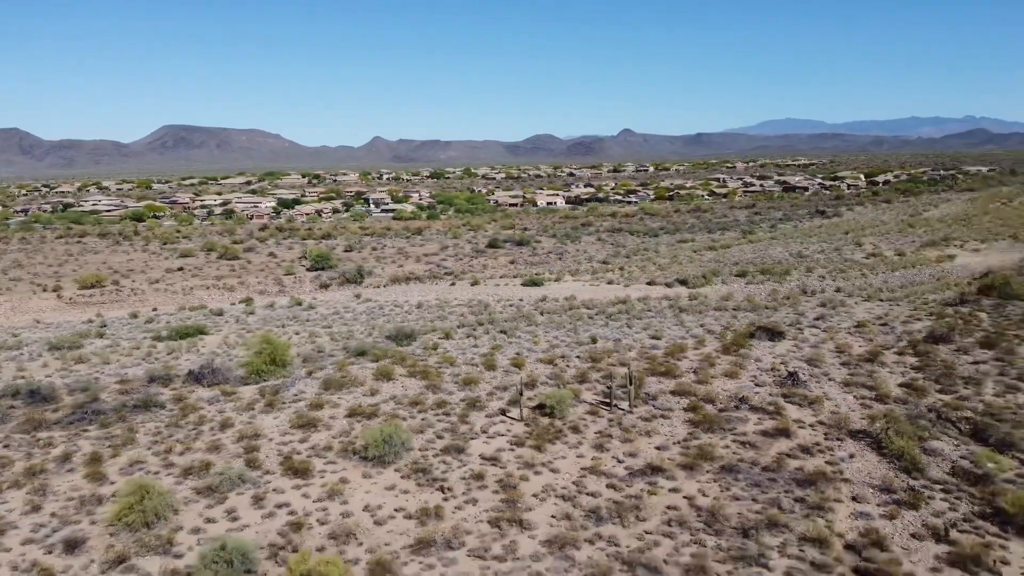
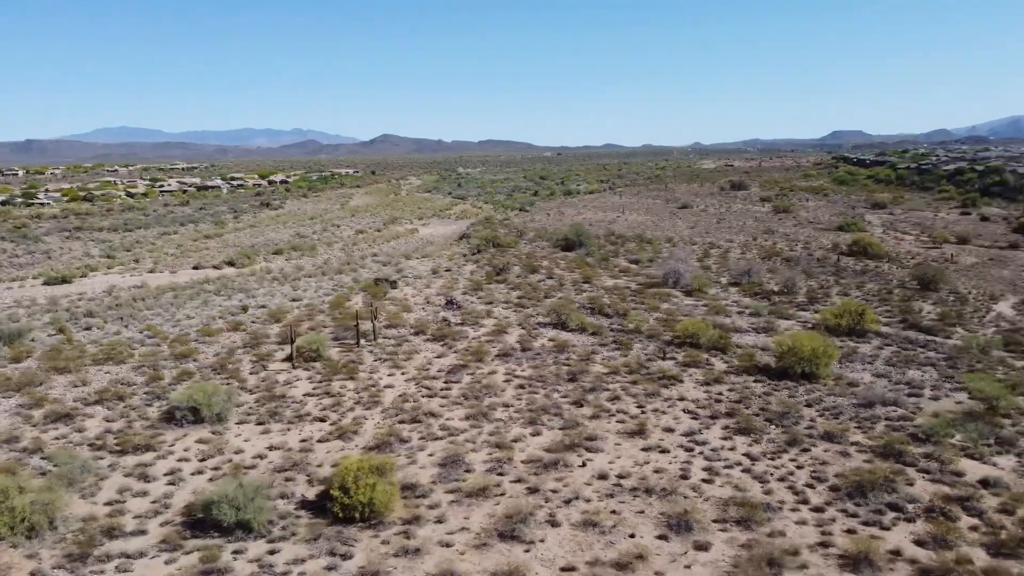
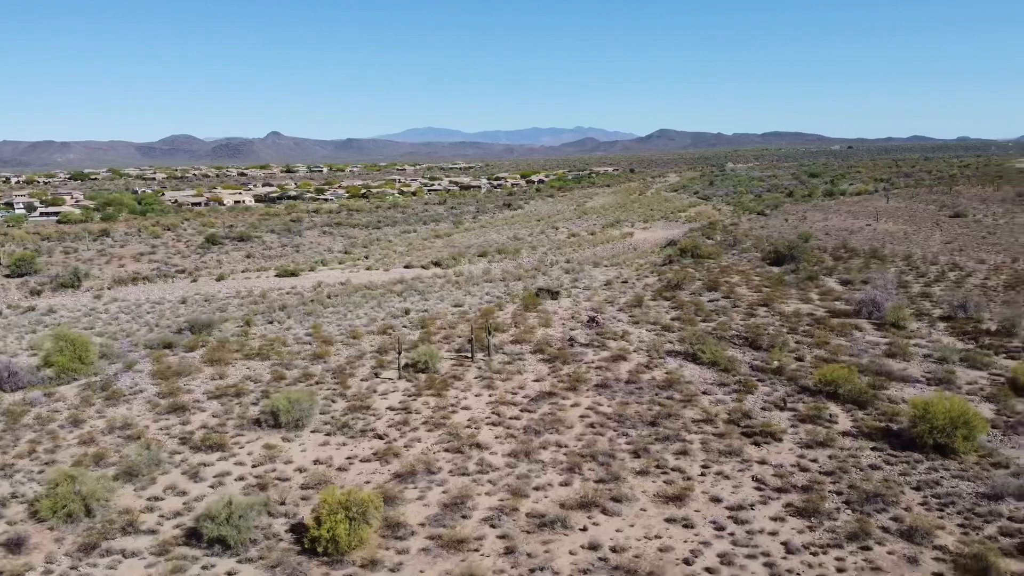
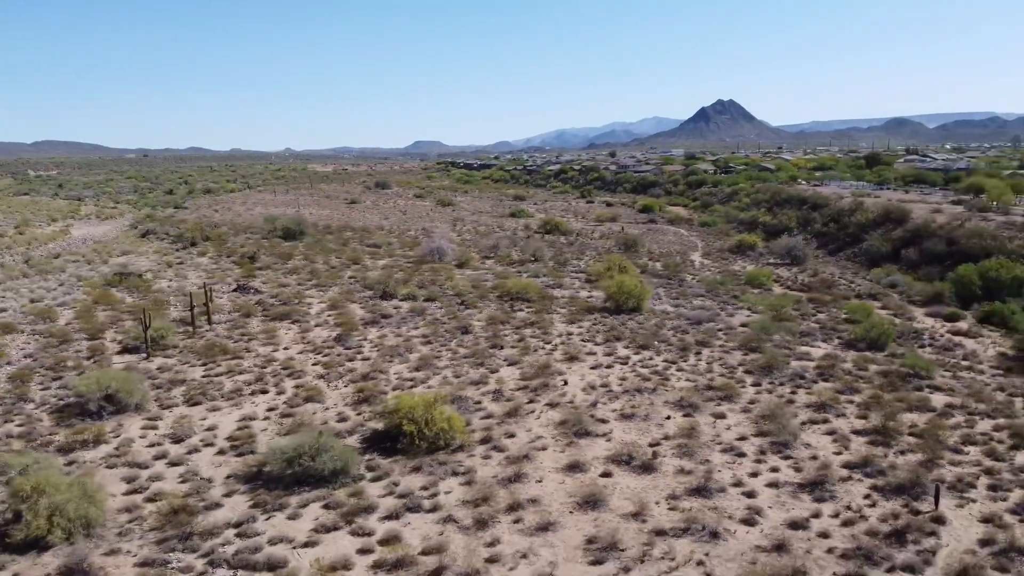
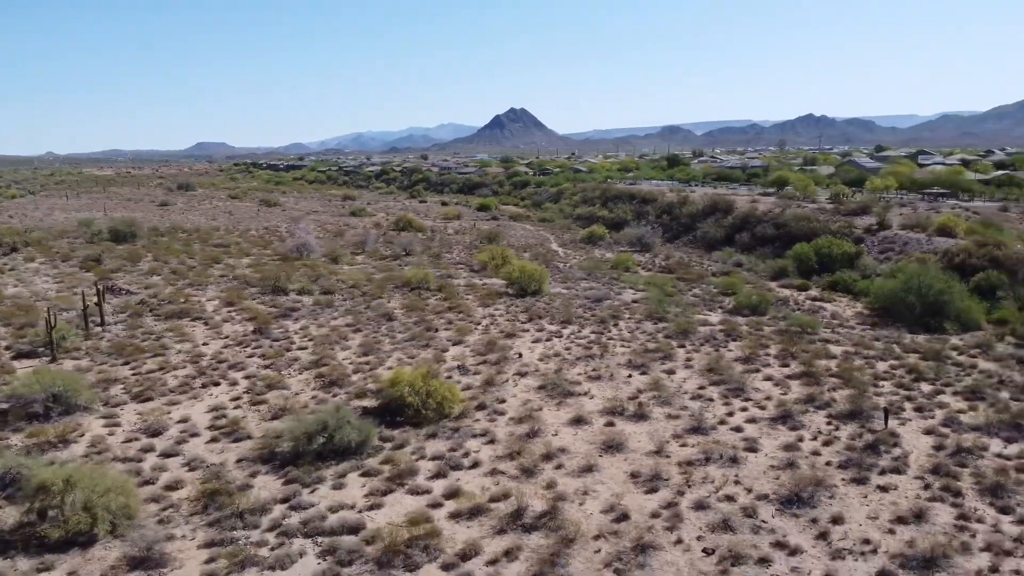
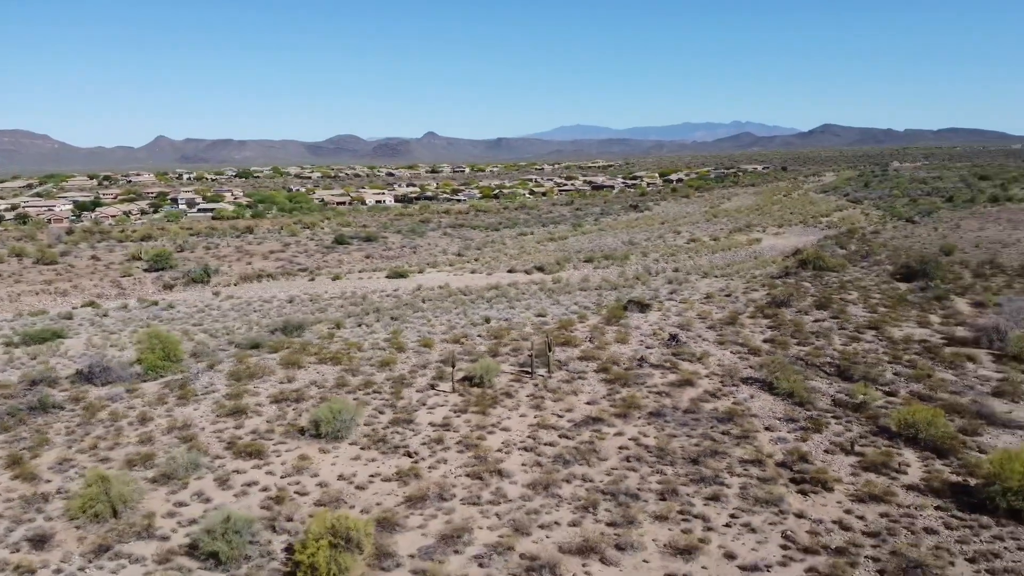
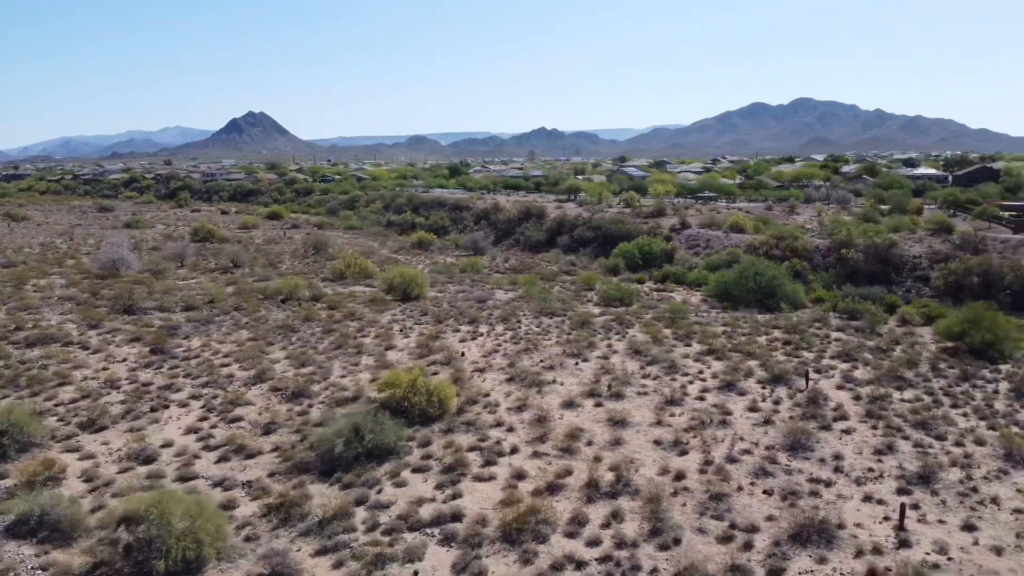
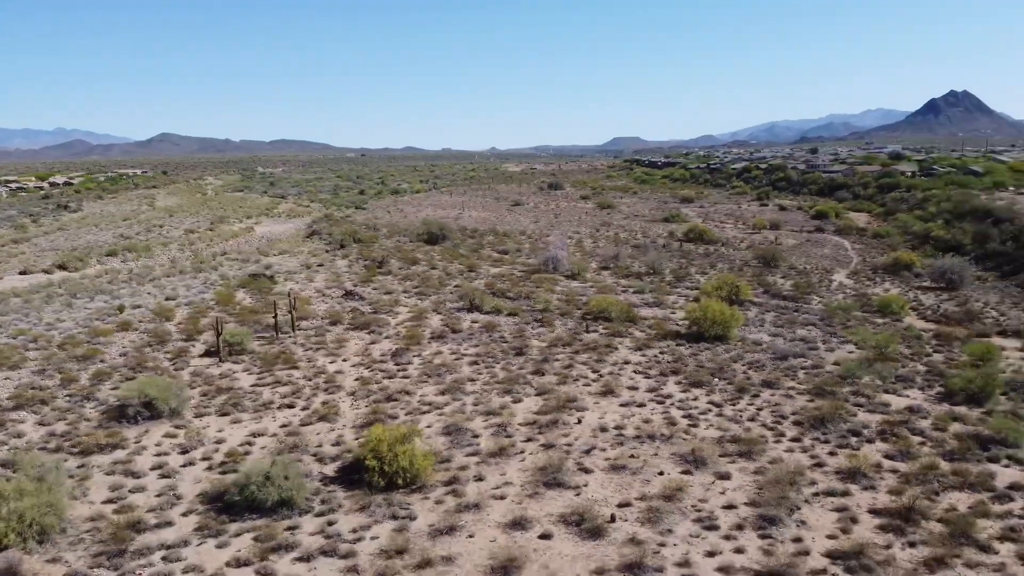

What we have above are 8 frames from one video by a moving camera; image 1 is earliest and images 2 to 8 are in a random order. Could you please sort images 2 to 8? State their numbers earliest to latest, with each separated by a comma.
6, 3, 2, 8, 4, 5, 7
